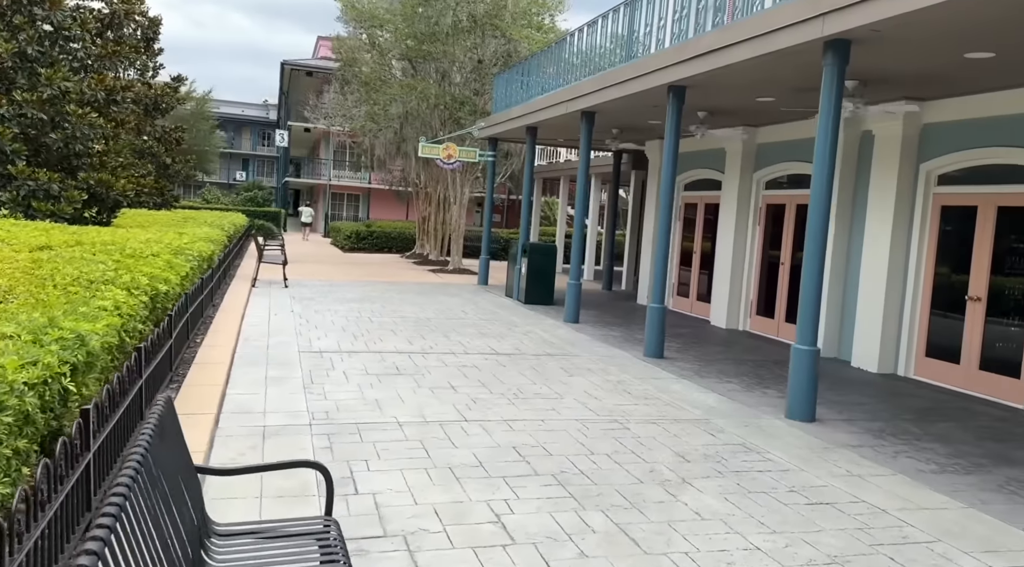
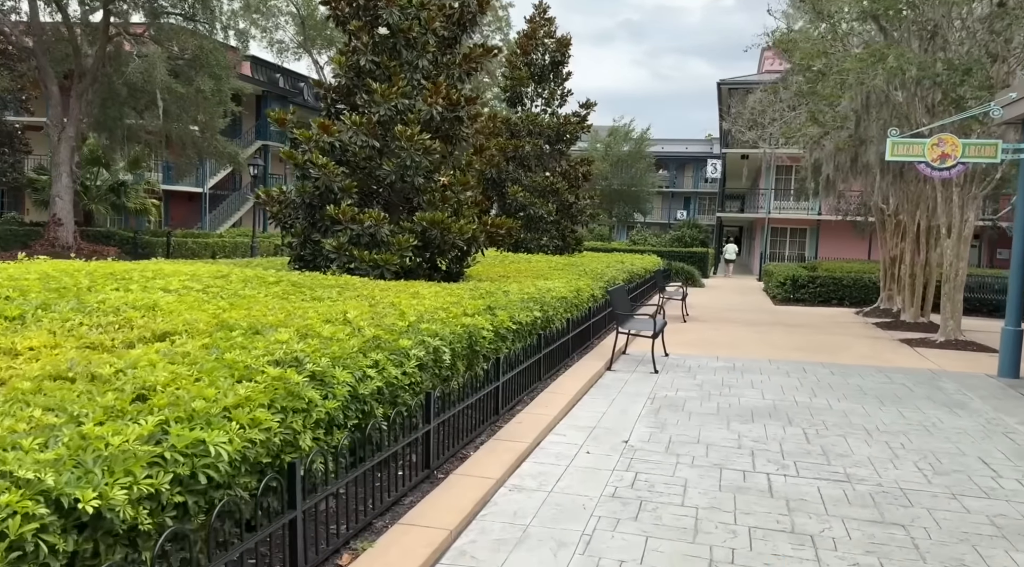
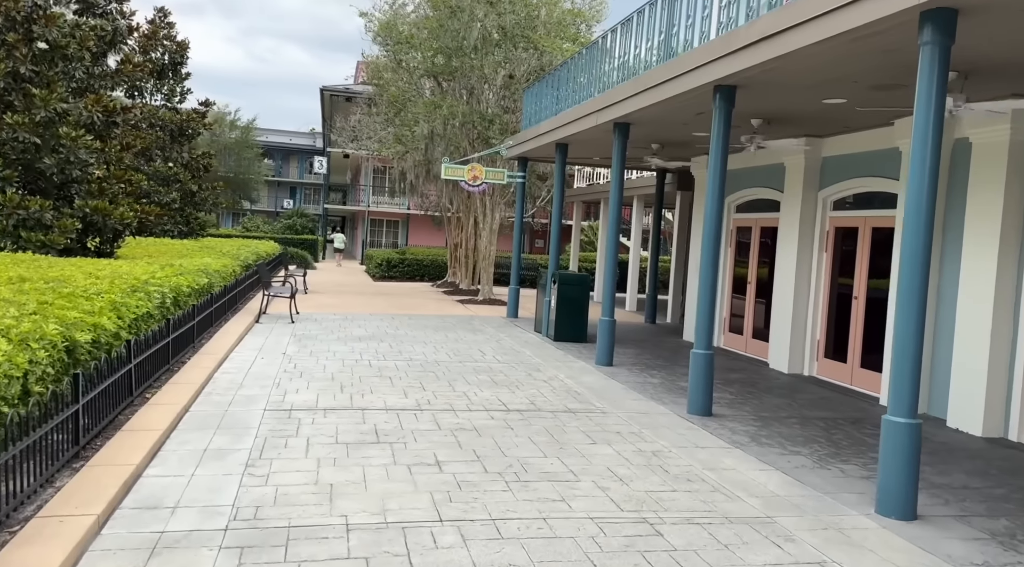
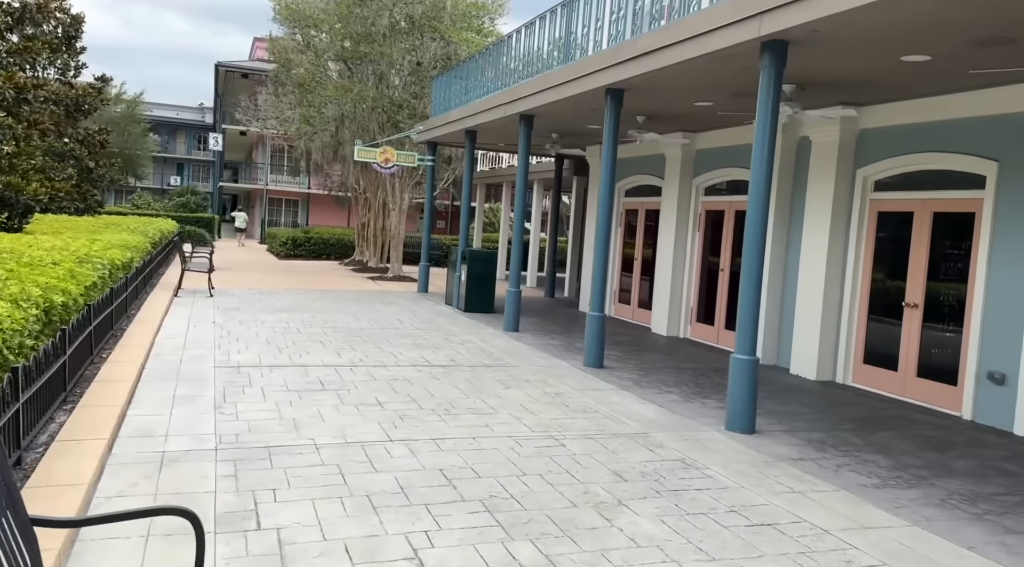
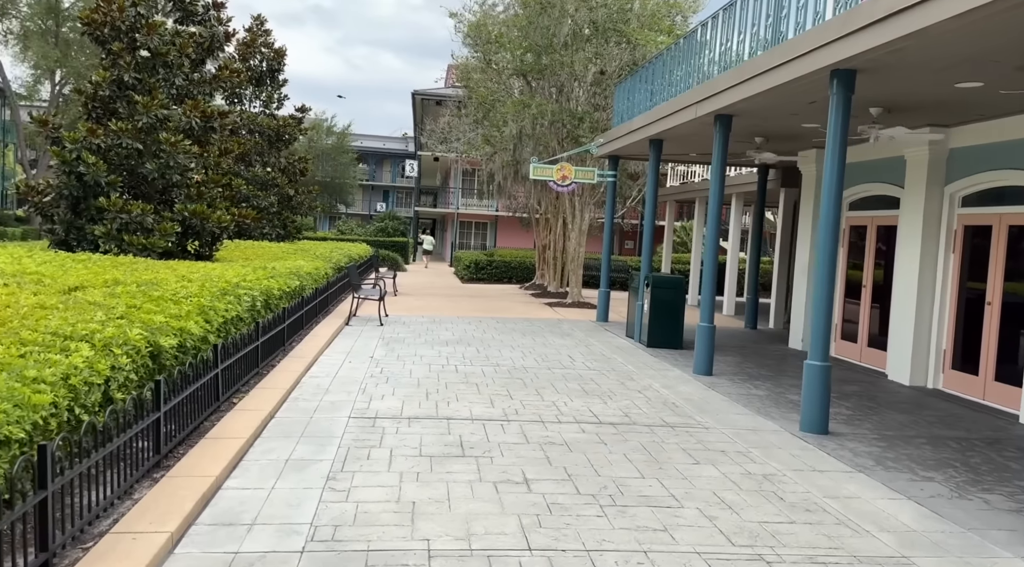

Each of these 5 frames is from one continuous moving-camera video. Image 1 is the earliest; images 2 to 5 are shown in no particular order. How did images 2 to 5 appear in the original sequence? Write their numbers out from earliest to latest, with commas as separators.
4, 3, 5, 2
